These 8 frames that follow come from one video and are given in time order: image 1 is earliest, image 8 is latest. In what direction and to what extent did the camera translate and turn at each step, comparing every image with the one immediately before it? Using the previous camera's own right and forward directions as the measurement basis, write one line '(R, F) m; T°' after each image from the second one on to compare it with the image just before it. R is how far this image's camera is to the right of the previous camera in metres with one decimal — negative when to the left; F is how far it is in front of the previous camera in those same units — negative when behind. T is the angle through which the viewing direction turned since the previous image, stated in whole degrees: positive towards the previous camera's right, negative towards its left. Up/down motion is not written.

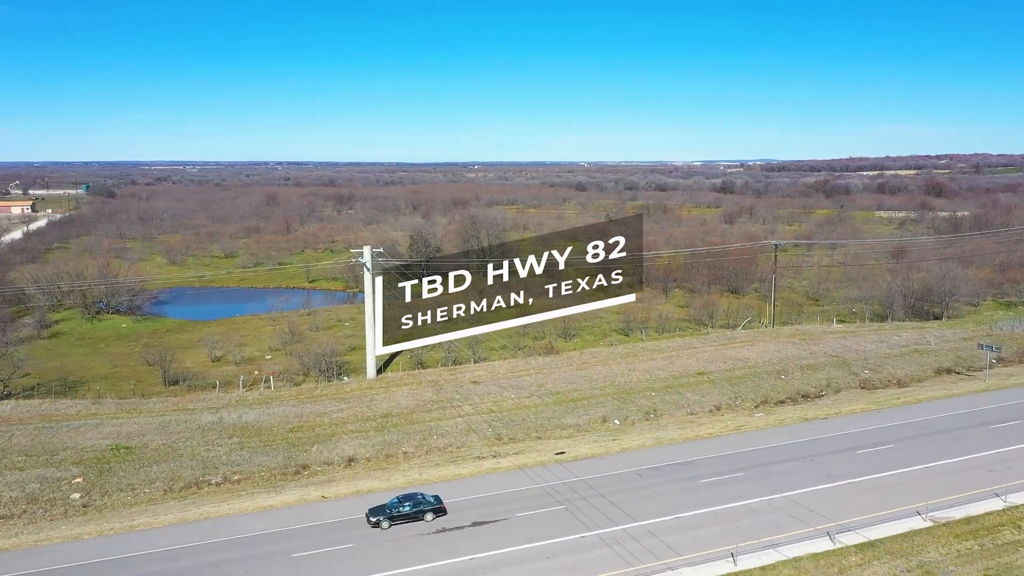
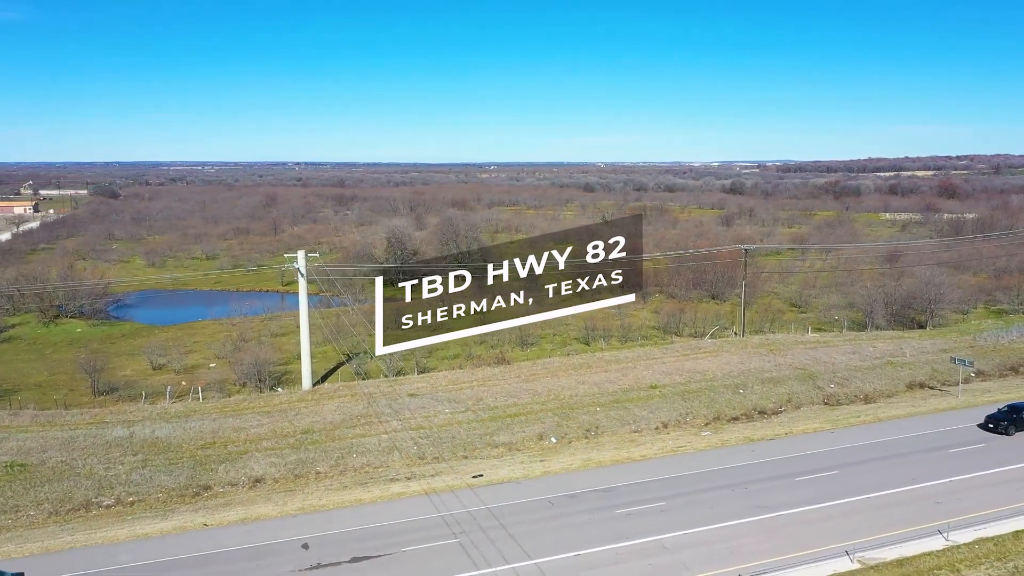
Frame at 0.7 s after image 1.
(+2.0, +1.3) m; -1°
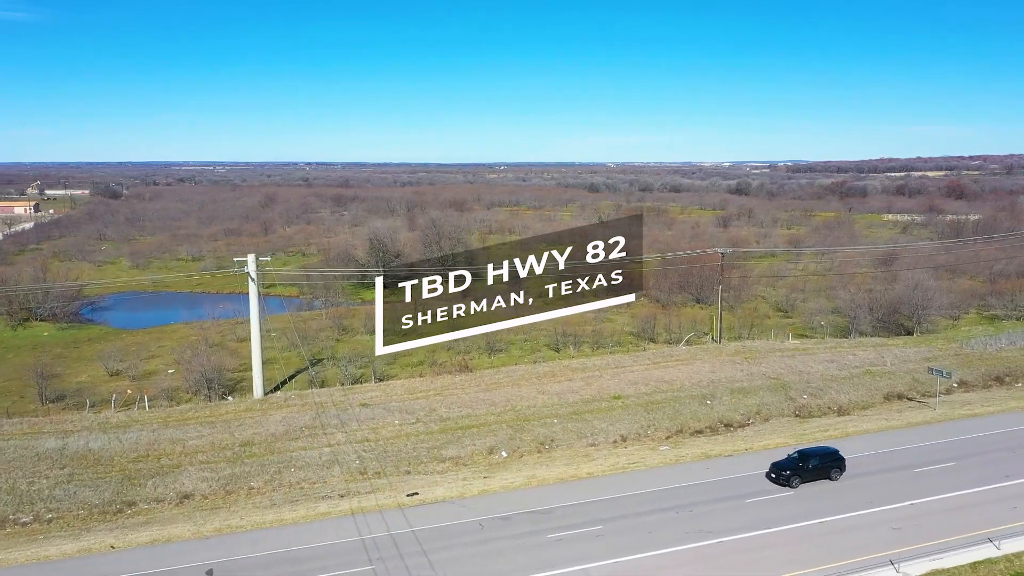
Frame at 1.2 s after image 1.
(+1.4, +0.9) m; -1°
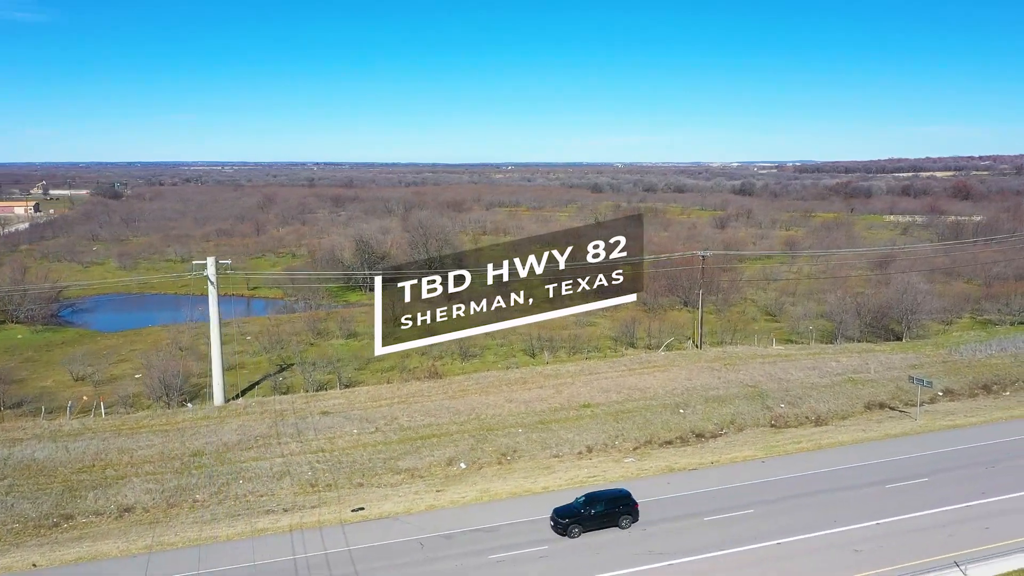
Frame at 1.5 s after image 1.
(+1.0, +0.7) m; -1°
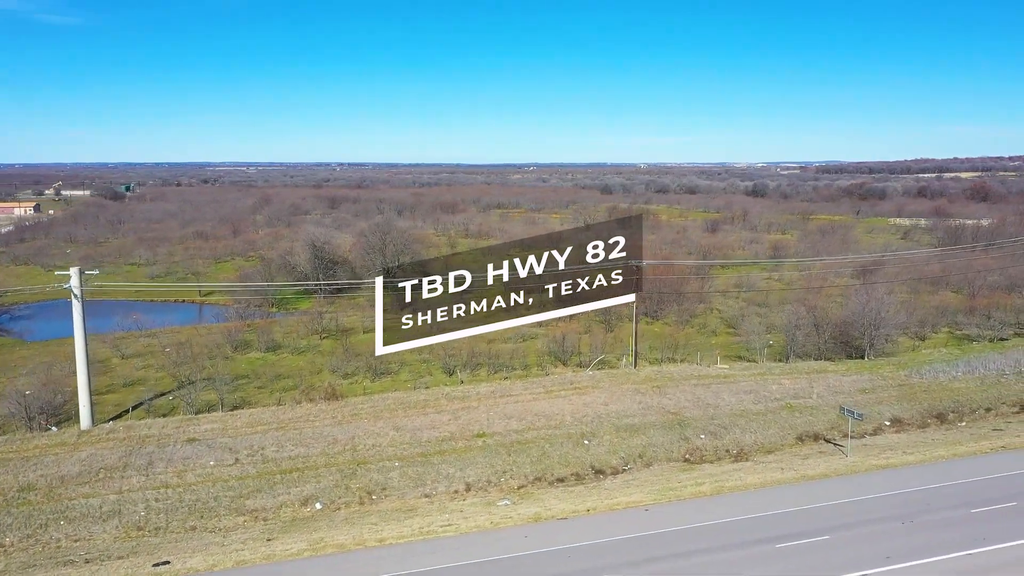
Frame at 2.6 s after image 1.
(+3.0, +2.1) m; -2°
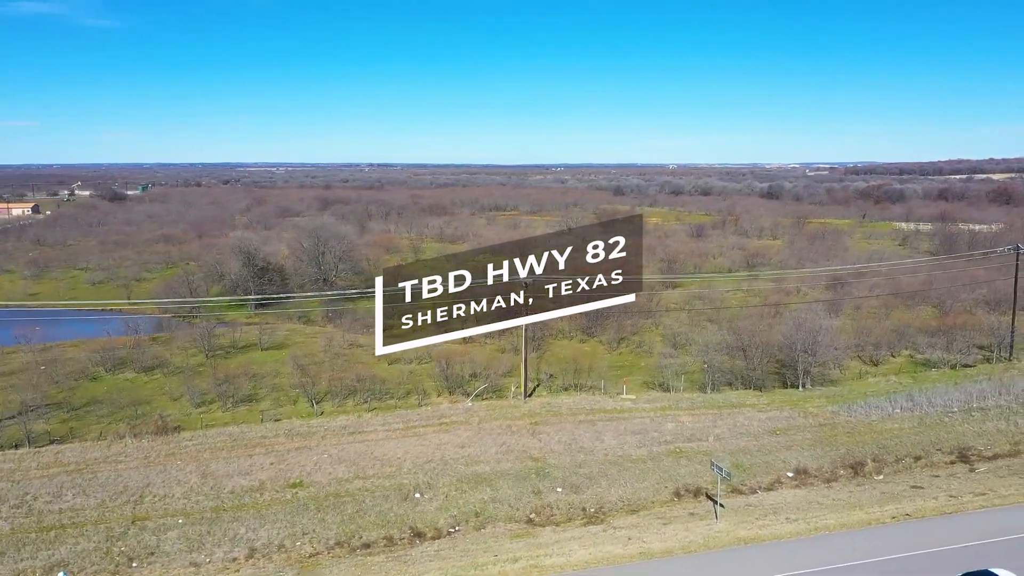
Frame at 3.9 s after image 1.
(+3.8, +2.9) m; -2°
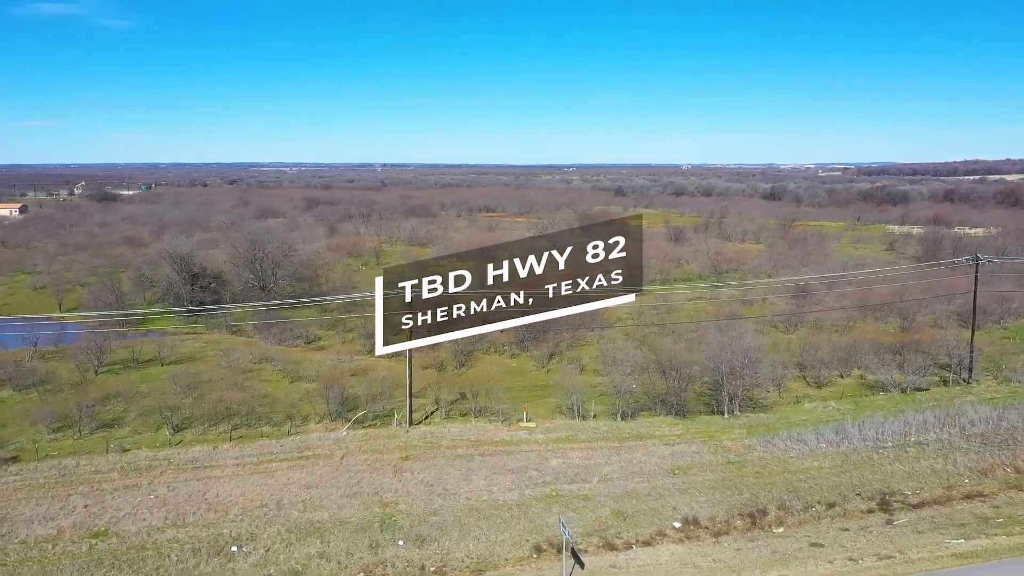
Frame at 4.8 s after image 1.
(+2.8, +2.1) m; -1°
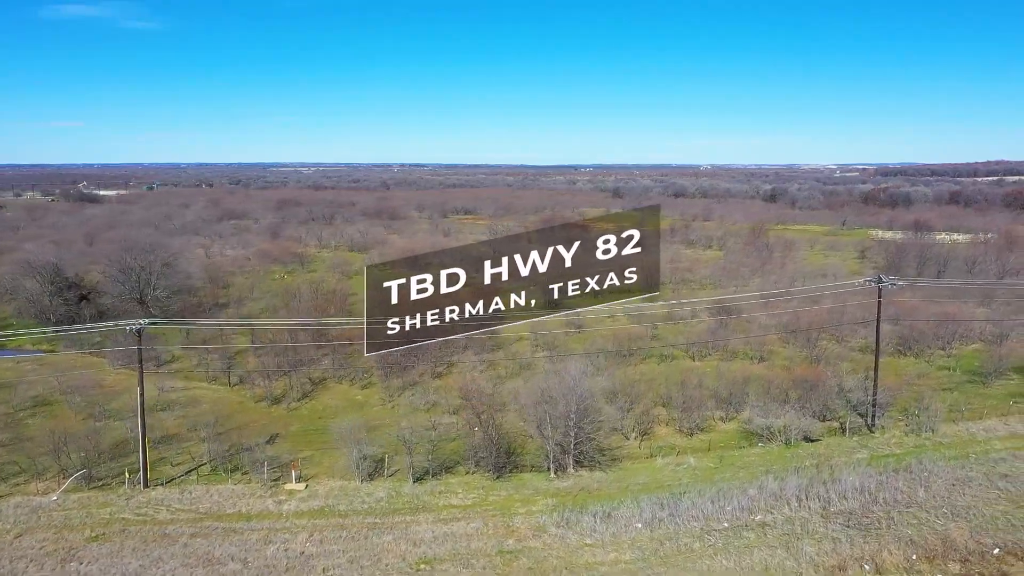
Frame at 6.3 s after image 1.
(+4.5, +3.6) m; -2°
